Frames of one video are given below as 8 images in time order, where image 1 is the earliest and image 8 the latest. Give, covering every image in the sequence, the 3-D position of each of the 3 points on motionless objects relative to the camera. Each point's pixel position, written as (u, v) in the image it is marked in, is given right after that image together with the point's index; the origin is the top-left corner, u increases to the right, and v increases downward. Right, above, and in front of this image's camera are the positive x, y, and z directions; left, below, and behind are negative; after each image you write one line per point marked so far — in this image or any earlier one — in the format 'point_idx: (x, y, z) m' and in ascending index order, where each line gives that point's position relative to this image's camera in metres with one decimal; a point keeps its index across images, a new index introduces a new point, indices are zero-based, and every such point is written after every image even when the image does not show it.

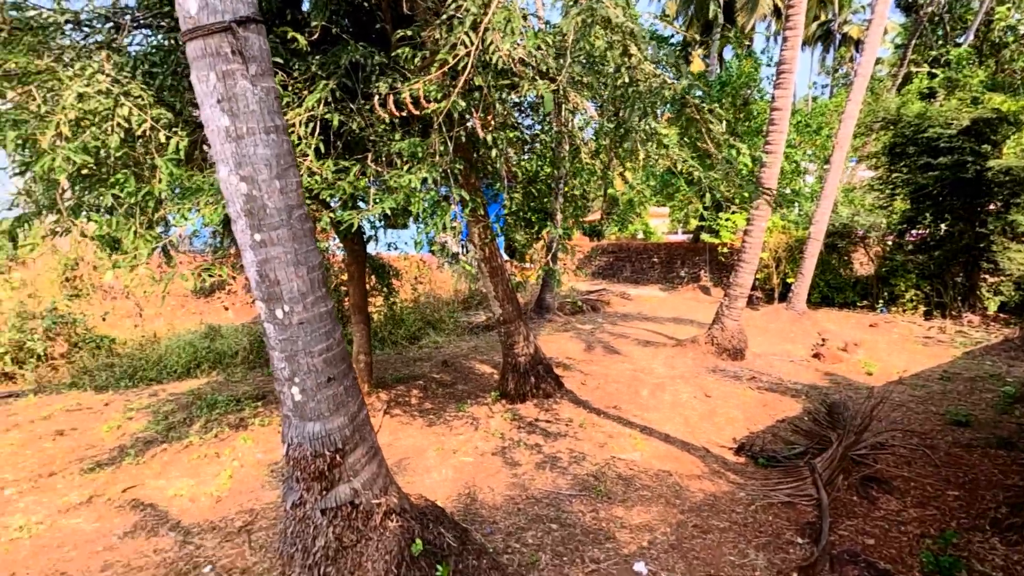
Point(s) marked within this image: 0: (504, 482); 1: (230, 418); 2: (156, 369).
0: (-0.1, -1.6, +4.5) m
1: (-3.2, -1.5, +6.1) m
2: (-5.4, -1.2, +8.1) m
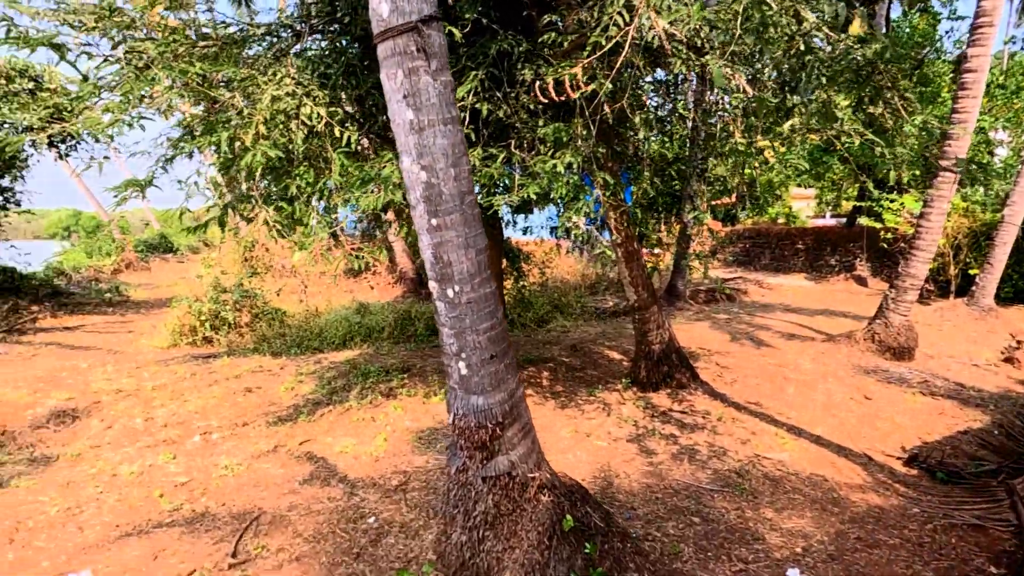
0: (+1.1, -1.5, +4.5) m
1: (-1.6, -1.2, +6.7) m
2: (-3.3, -0.9, +9.1) m
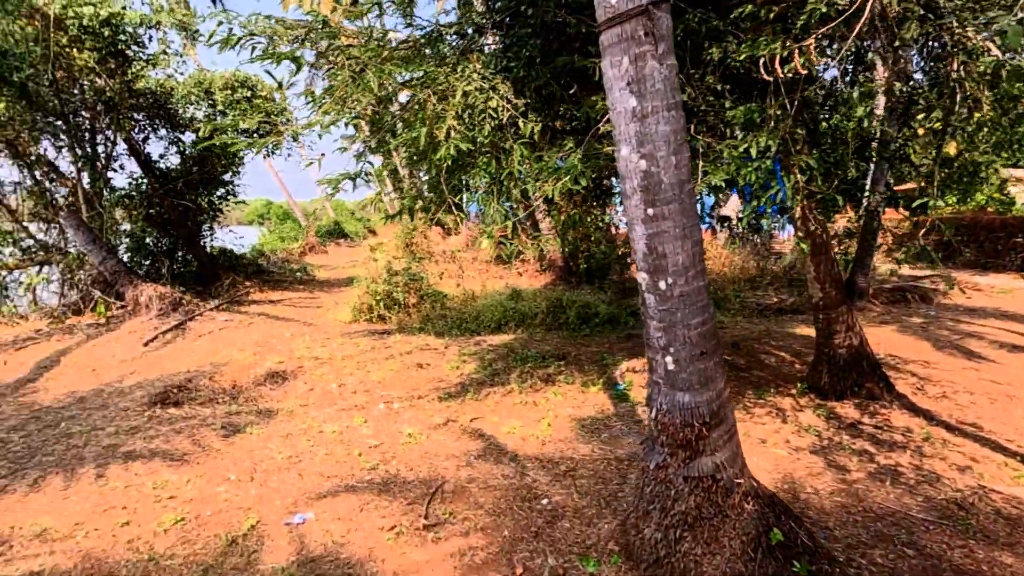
0: (+2.4, -1.5, +4.0) m
1: (+0.4, -1.1, +6.8) m
2: (-0.6, -0.6, +9.6) m
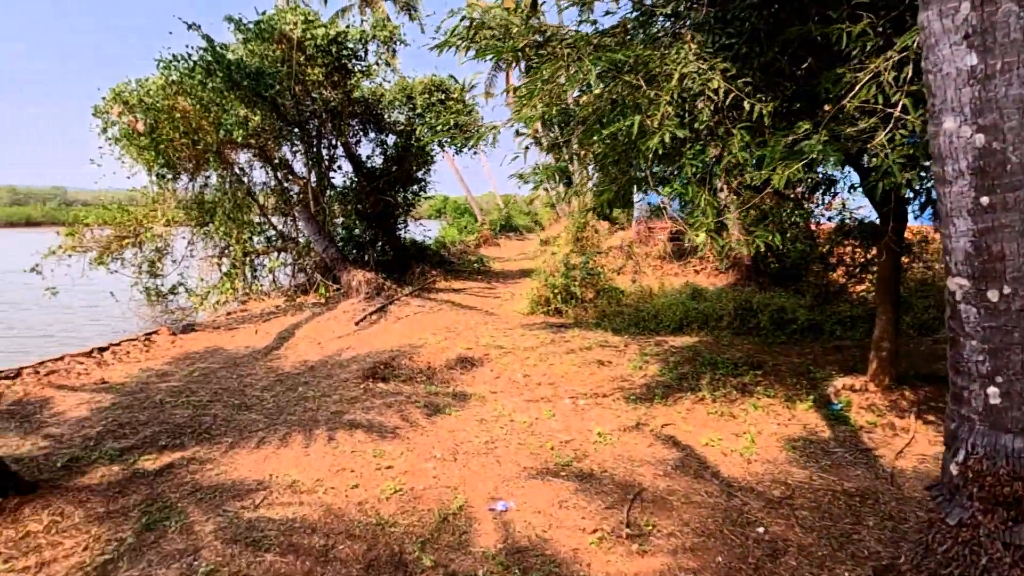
0: (+3.7, -1.6, +3.0) m
1: (+2.6, -1.1, +6.2) m
2: (+2.5, -0.6, +9.1) m
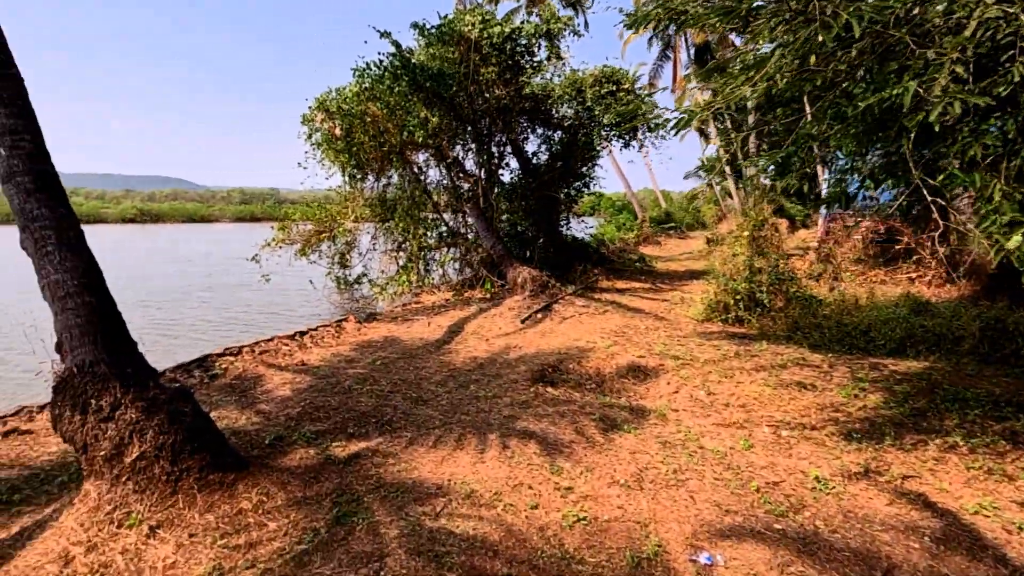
0: (+4.5, -1.8, +1.4) m
1: (+4.4, -1.2, +4.8) m
2: (+5.1, -0.7, +7.7) m
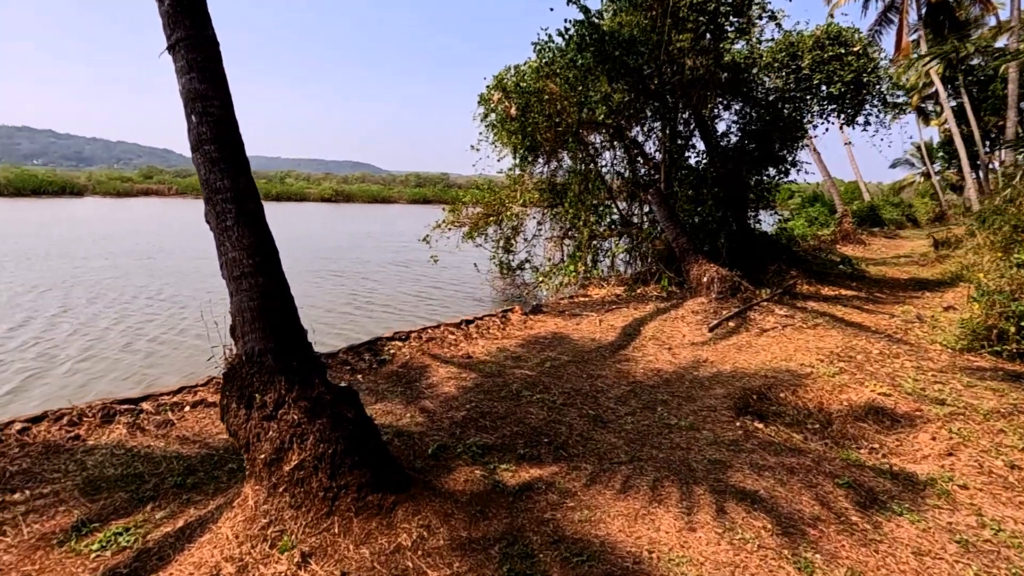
0: (+4.8, -2.2, -0.8) m
1: (+5.7, -1.6, +2.5) m
2: (+7.1, -1.1, +5.0) m
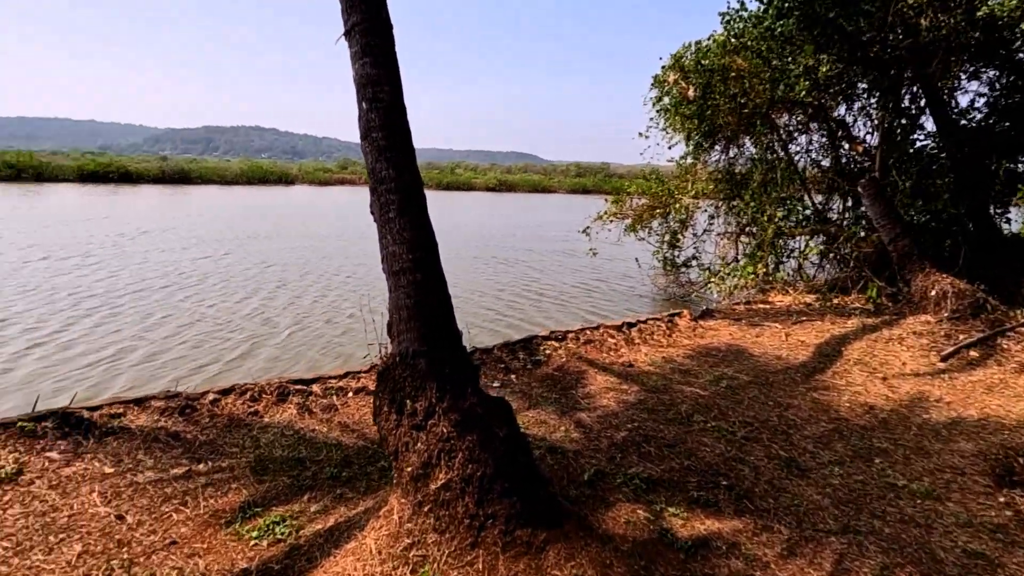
0: (+4.3, -2.6, -2.6) m
1: (+6.1, -2.0, +0.4) m
2: (+8.2, -1.6, +2.4) m
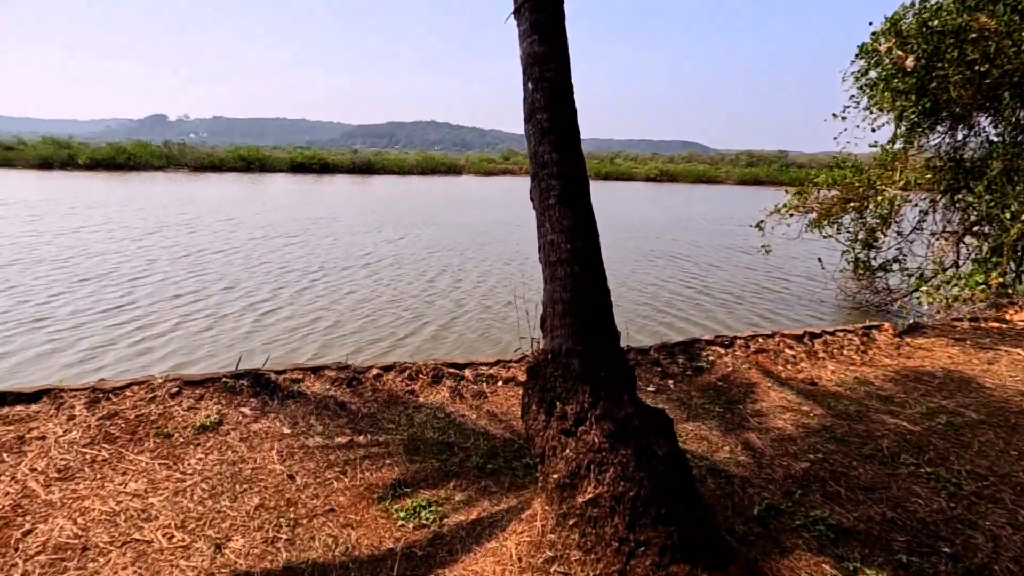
0: (+3.2, -2.9, -3.8) m
1: (+5.8, -2.4, -1.5) m
2: (+8.4, -2.1, -0.2) m
